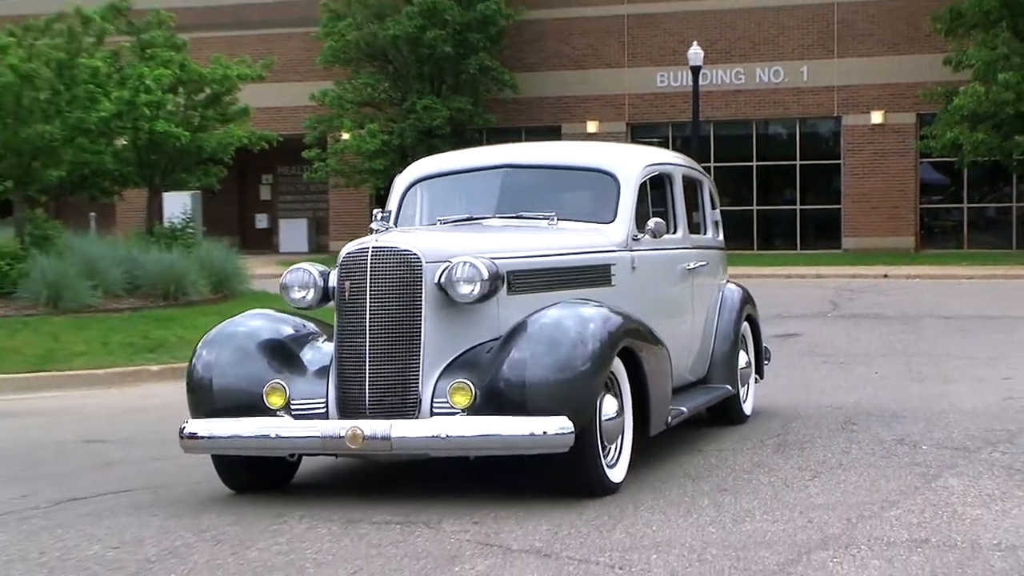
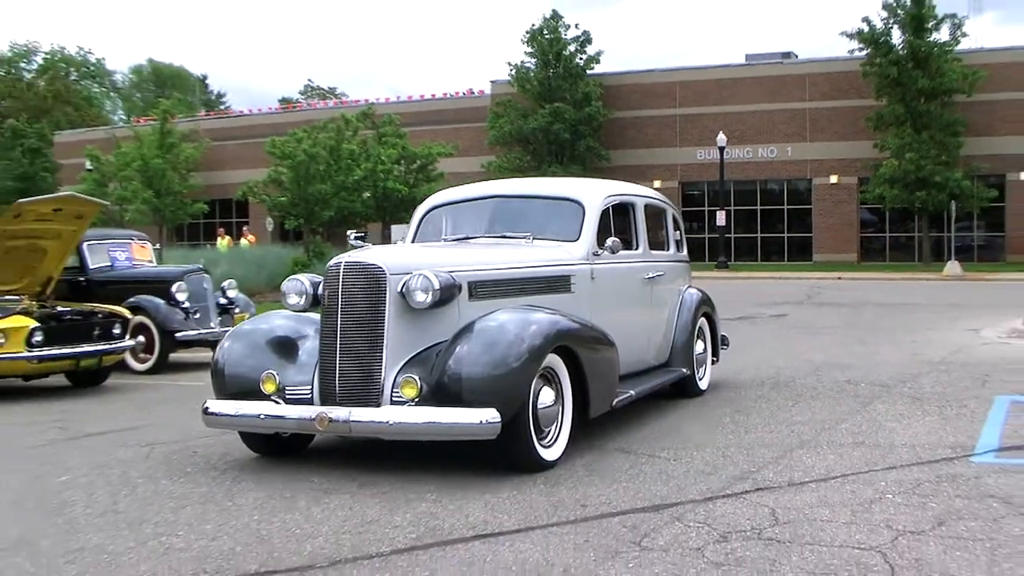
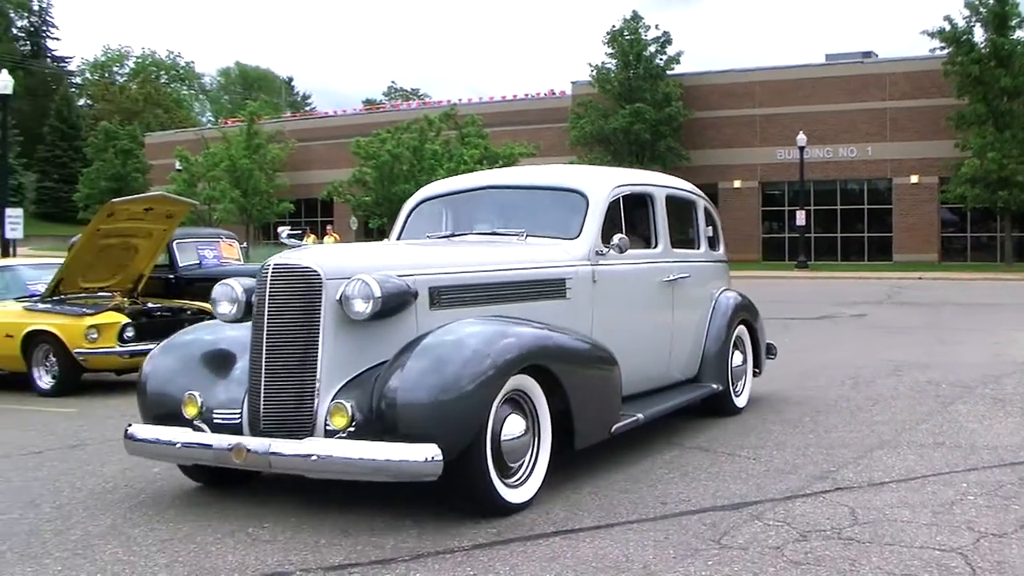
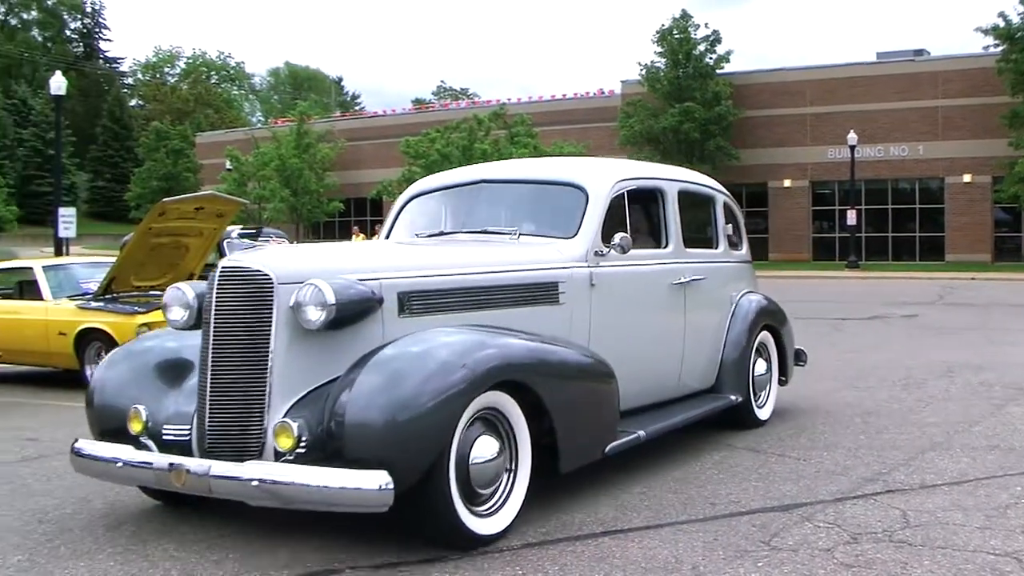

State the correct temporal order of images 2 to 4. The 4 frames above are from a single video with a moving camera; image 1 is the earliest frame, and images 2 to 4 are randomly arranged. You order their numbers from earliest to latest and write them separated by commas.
2, 3, 4
